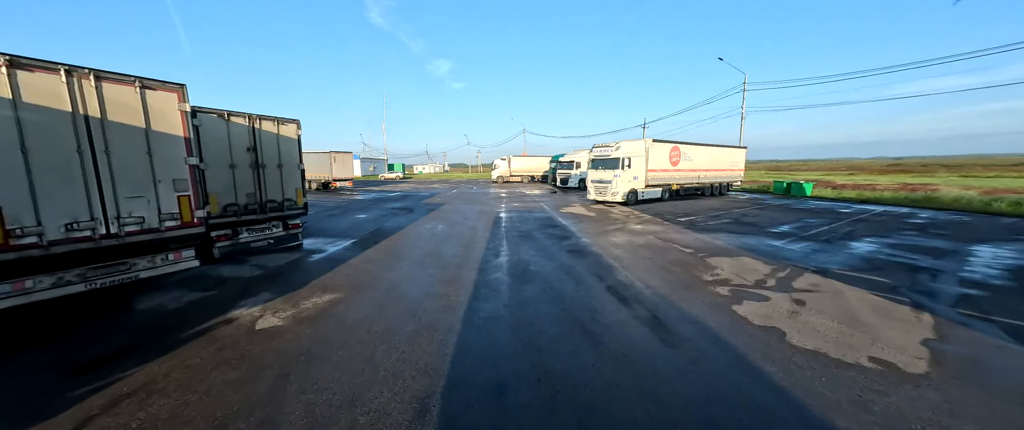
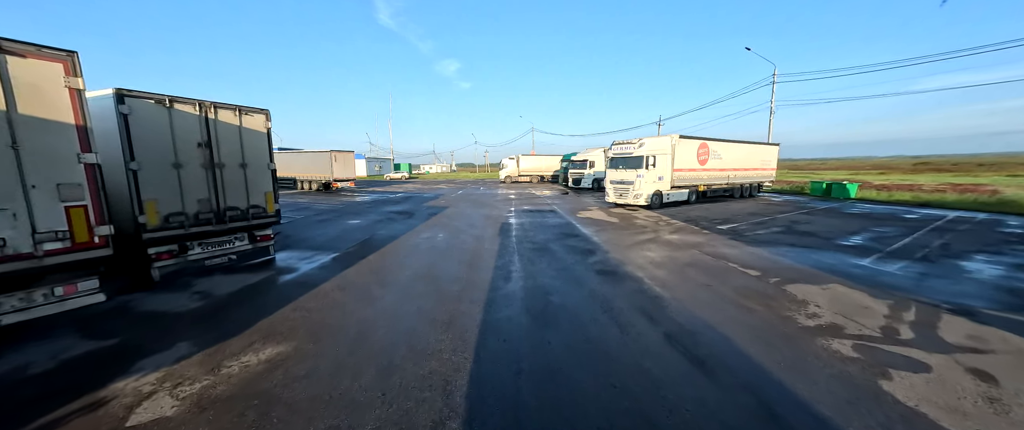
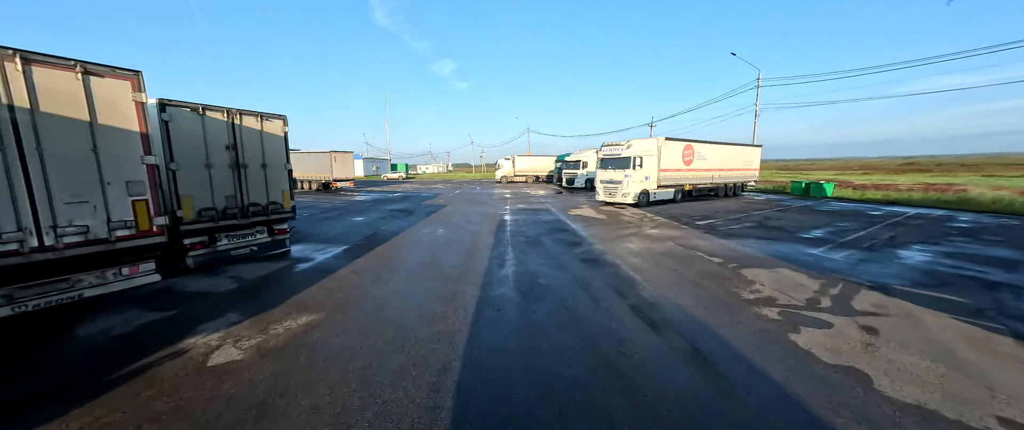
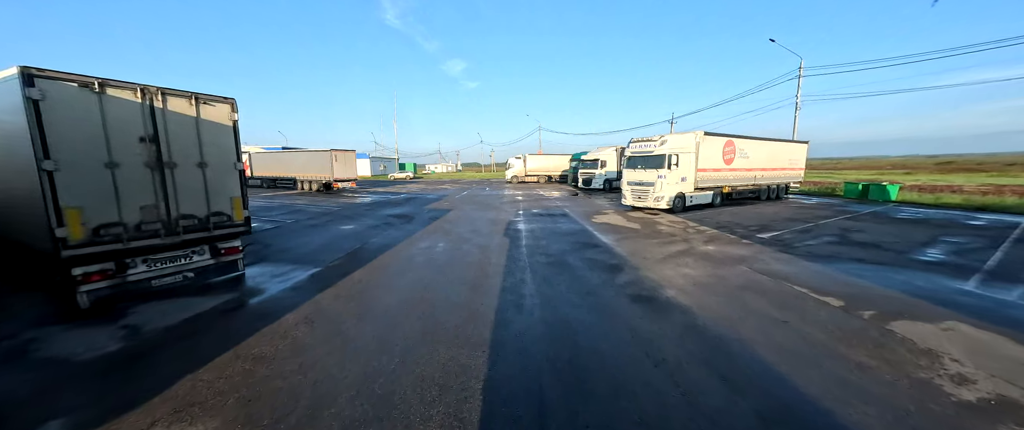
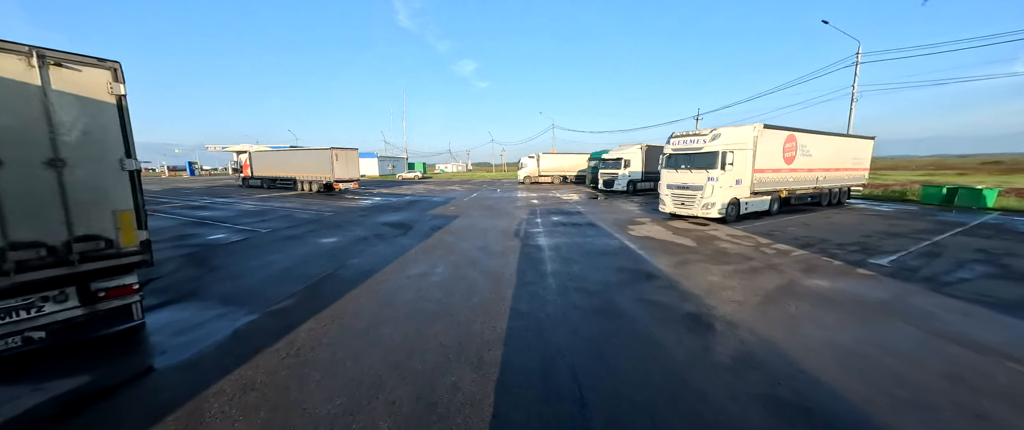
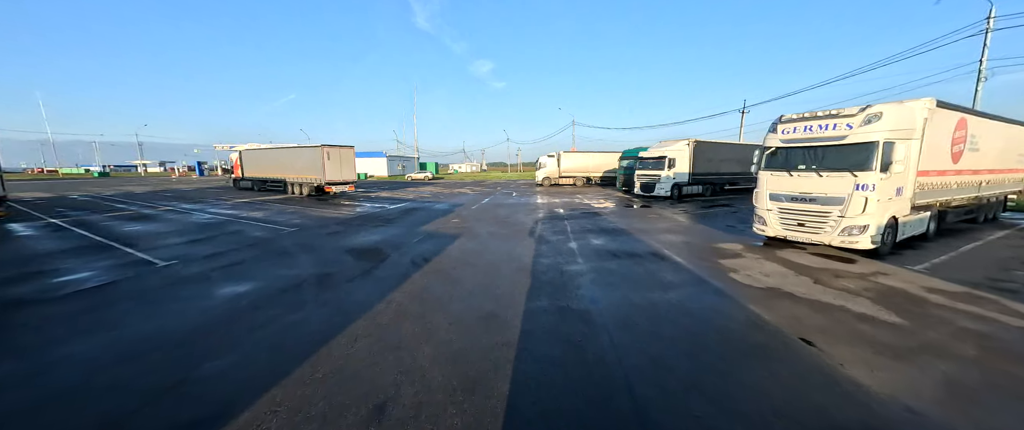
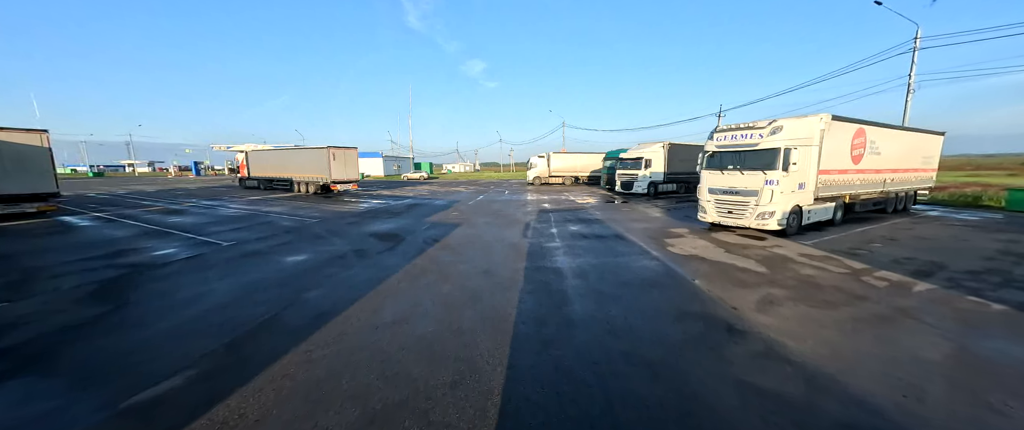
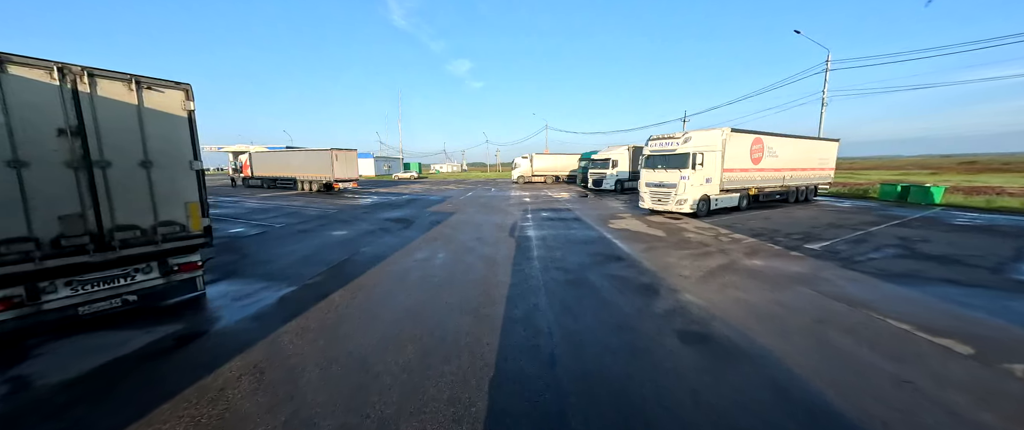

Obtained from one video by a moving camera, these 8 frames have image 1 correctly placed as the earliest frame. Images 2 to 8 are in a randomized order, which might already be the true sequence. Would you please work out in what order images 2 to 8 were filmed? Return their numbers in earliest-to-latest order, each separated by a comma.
3, 2, 4, 8, 5, 7, 6
